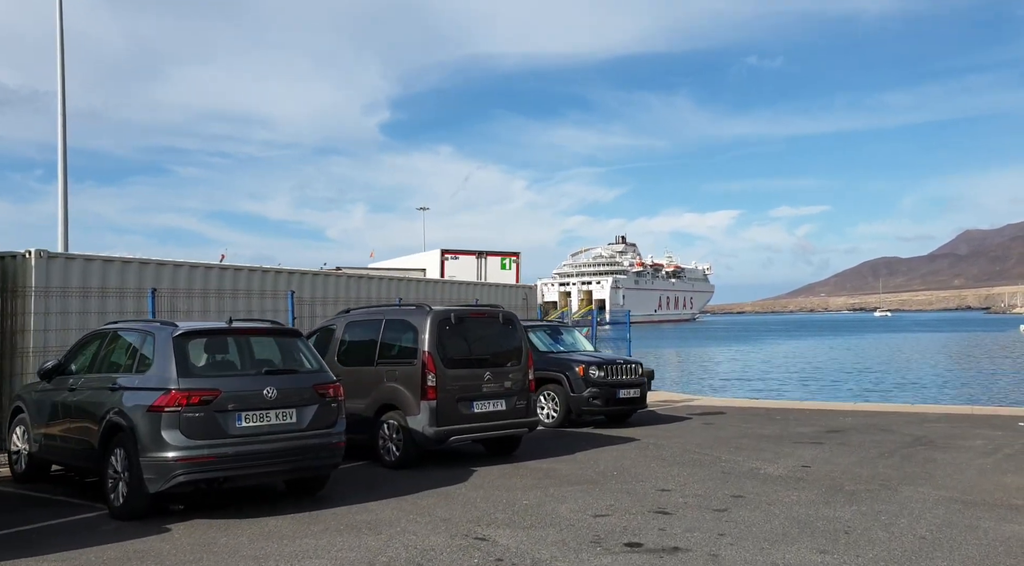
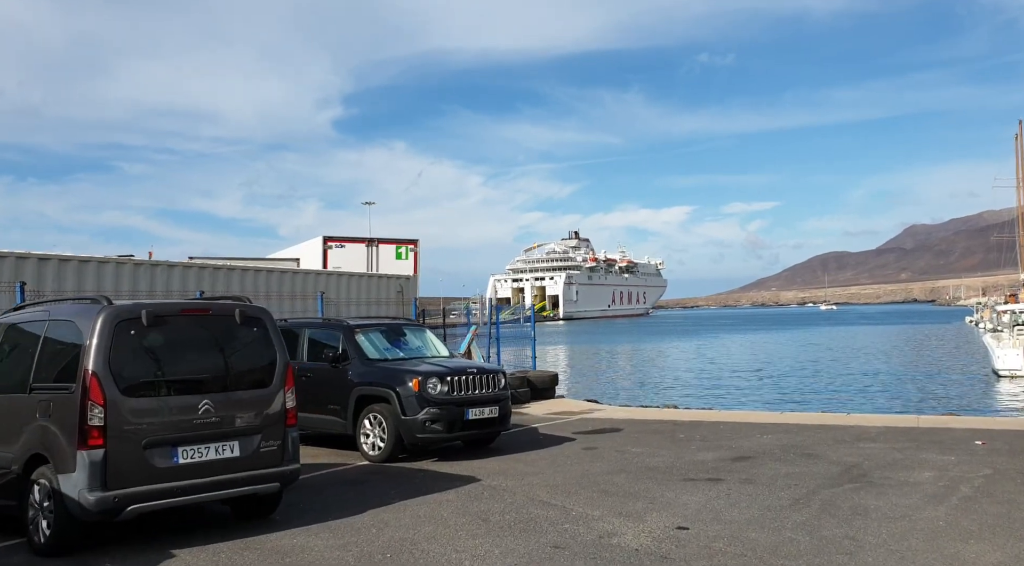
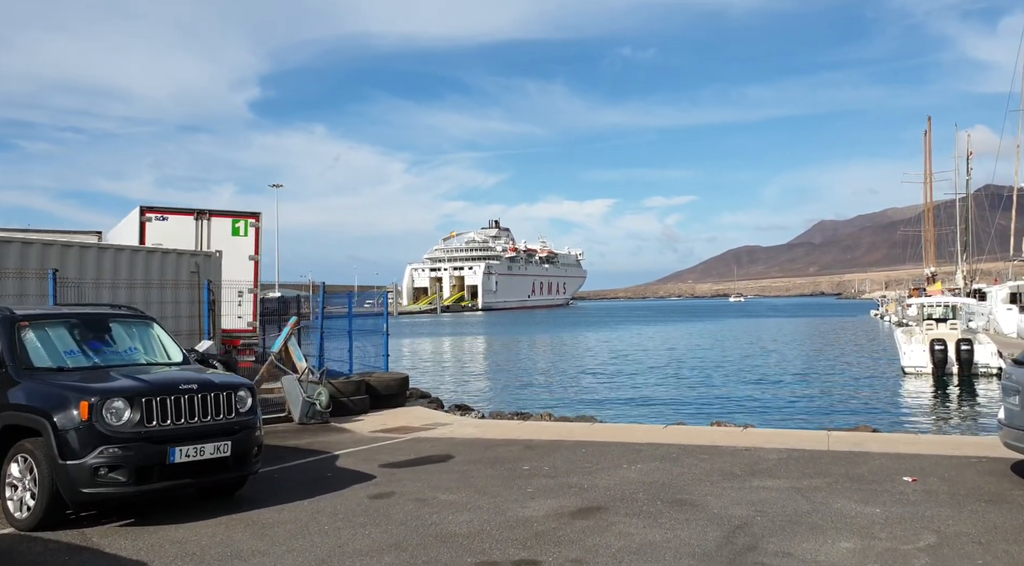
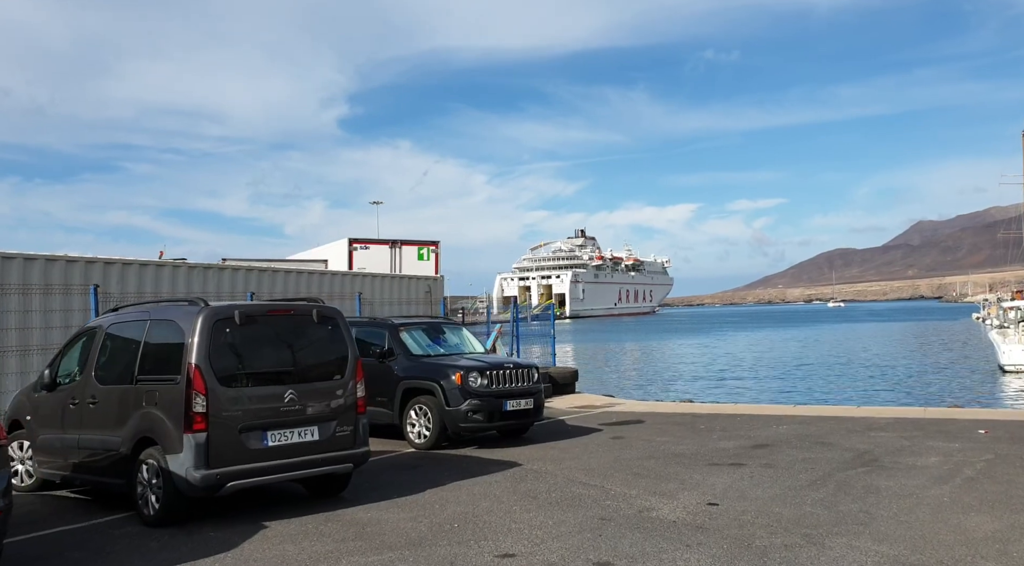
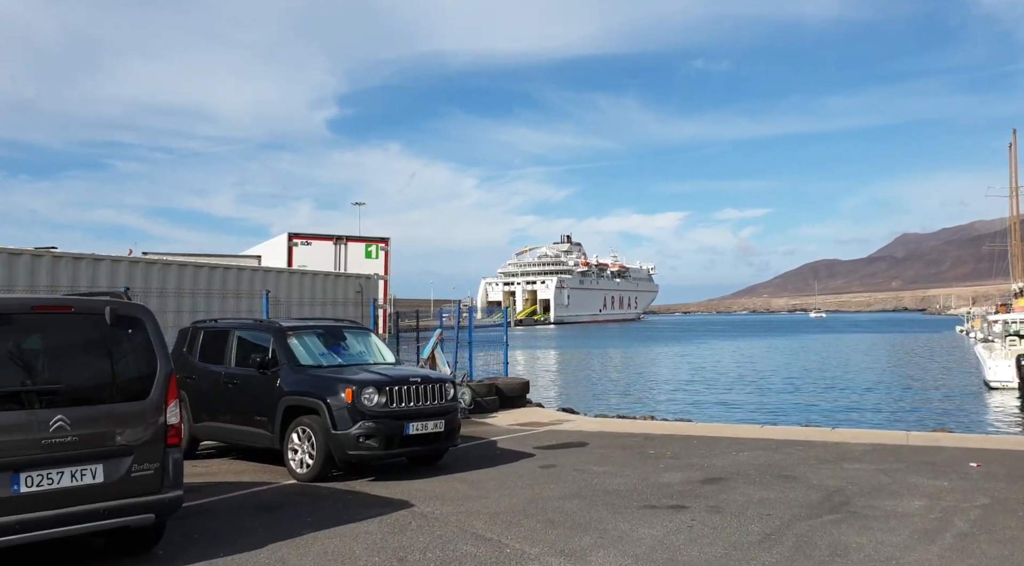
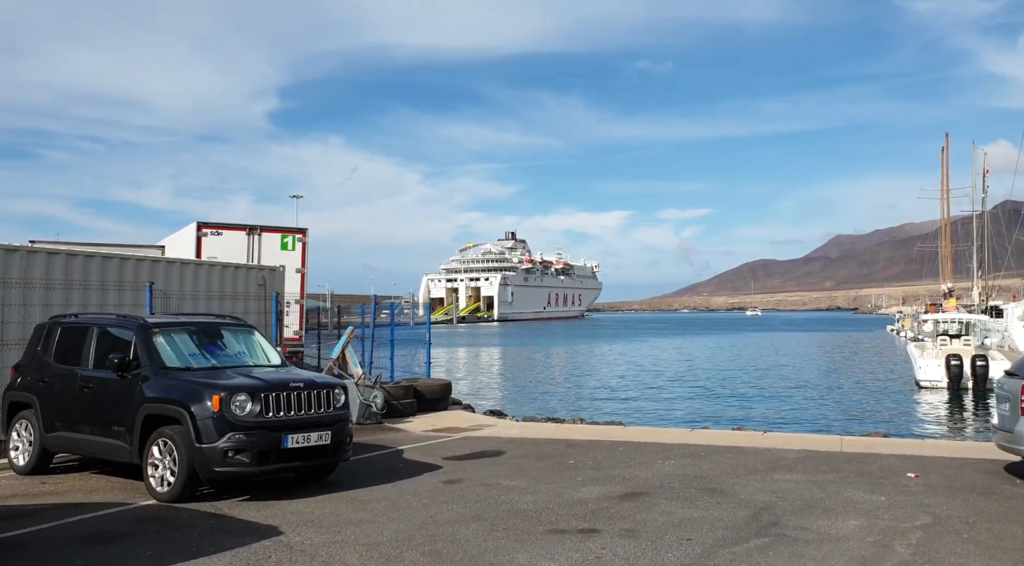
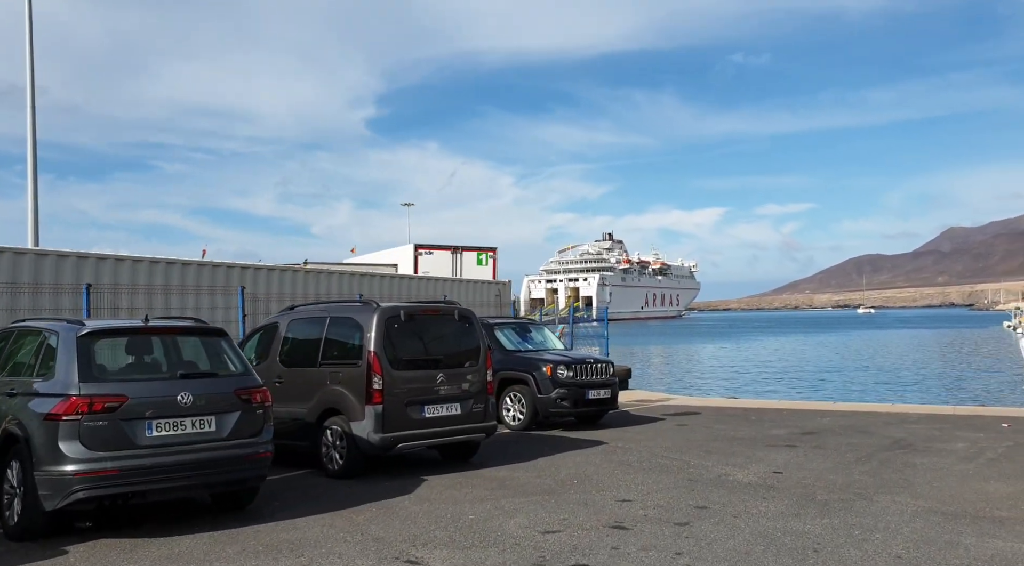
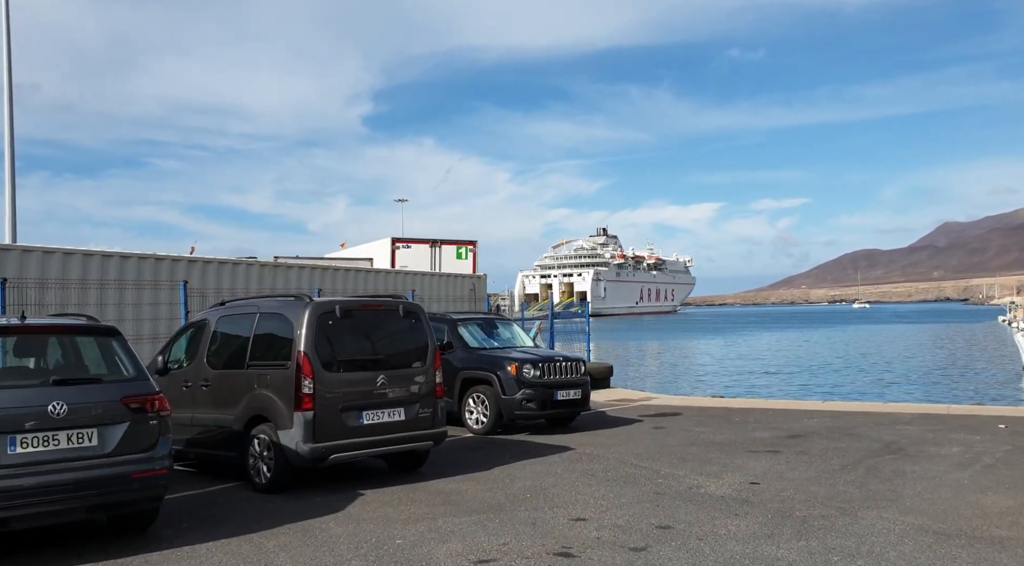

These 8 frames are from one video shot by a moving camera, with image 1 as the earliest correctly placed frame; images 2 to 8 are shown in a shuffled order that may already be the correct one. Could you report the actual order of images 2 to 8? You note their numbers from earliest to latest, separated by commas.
7, 8, 4, 2, 5, 6, 3
